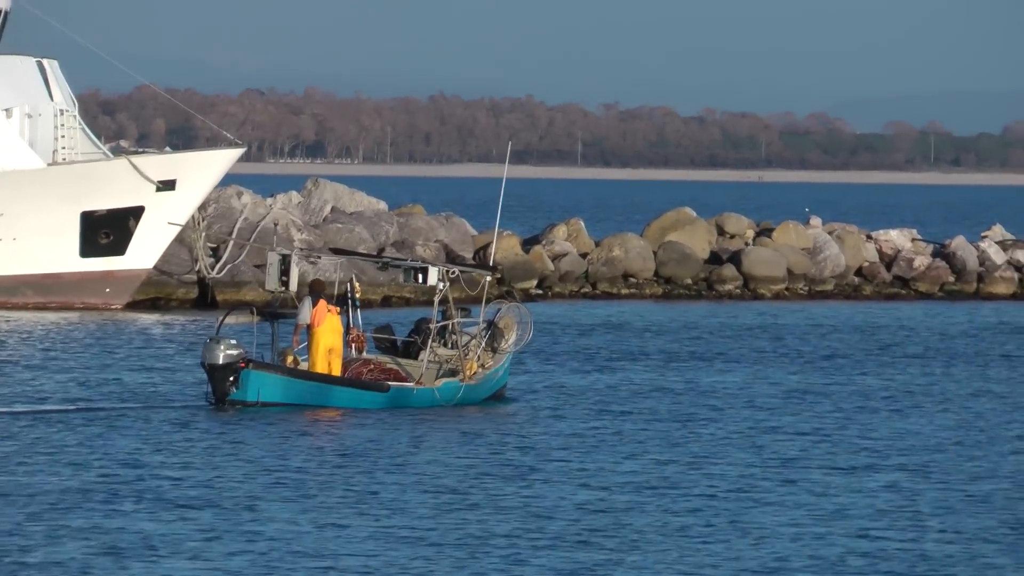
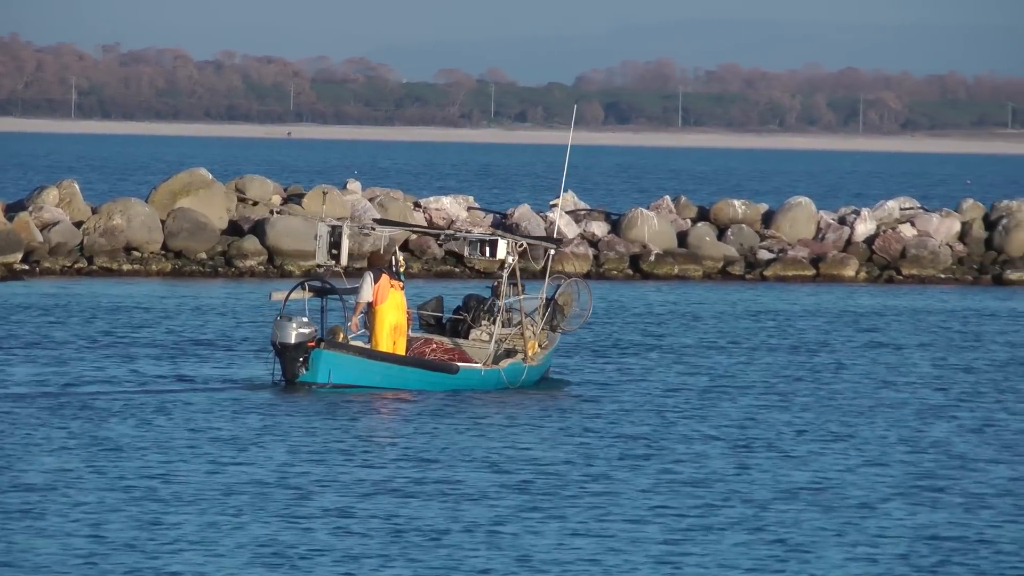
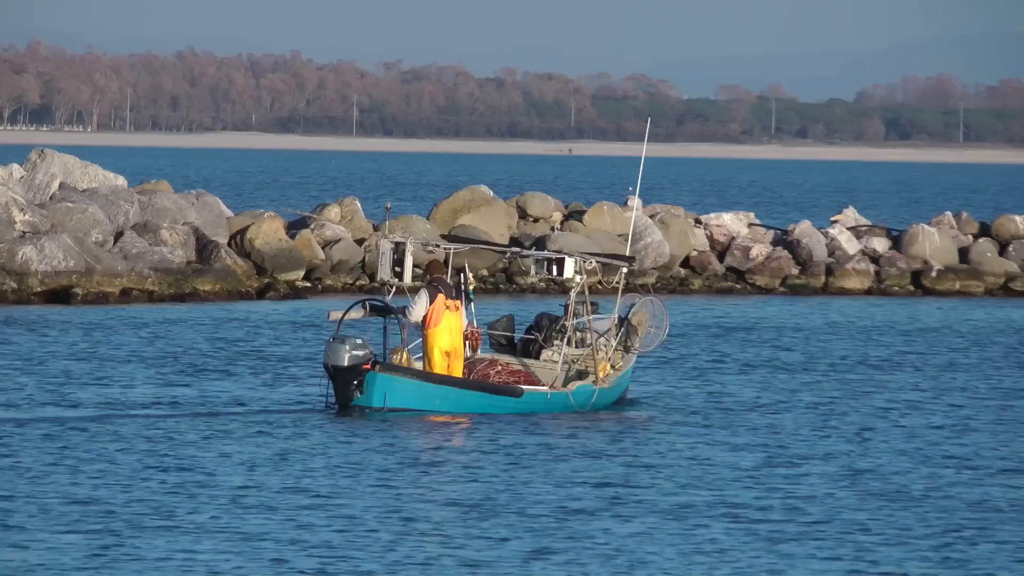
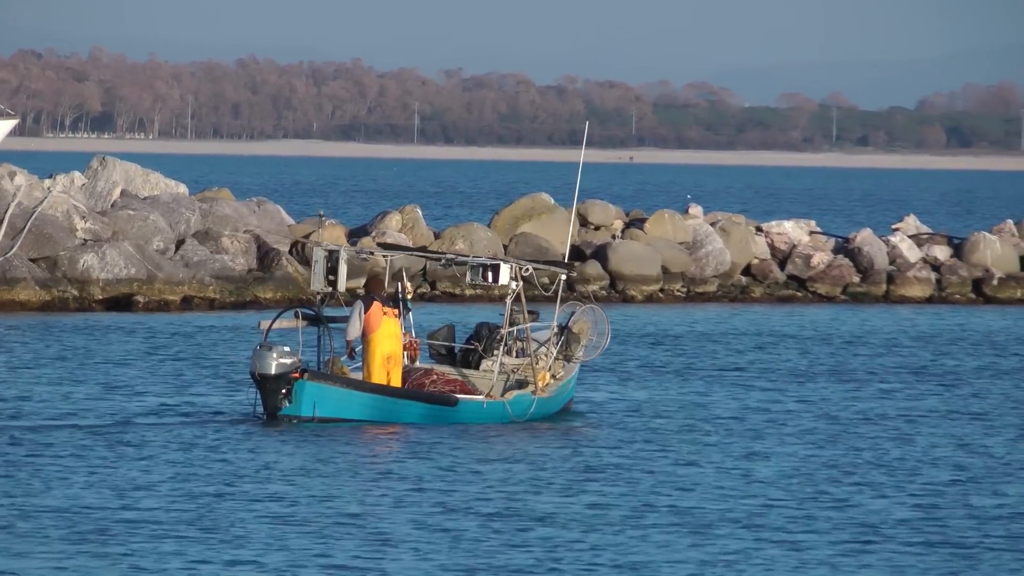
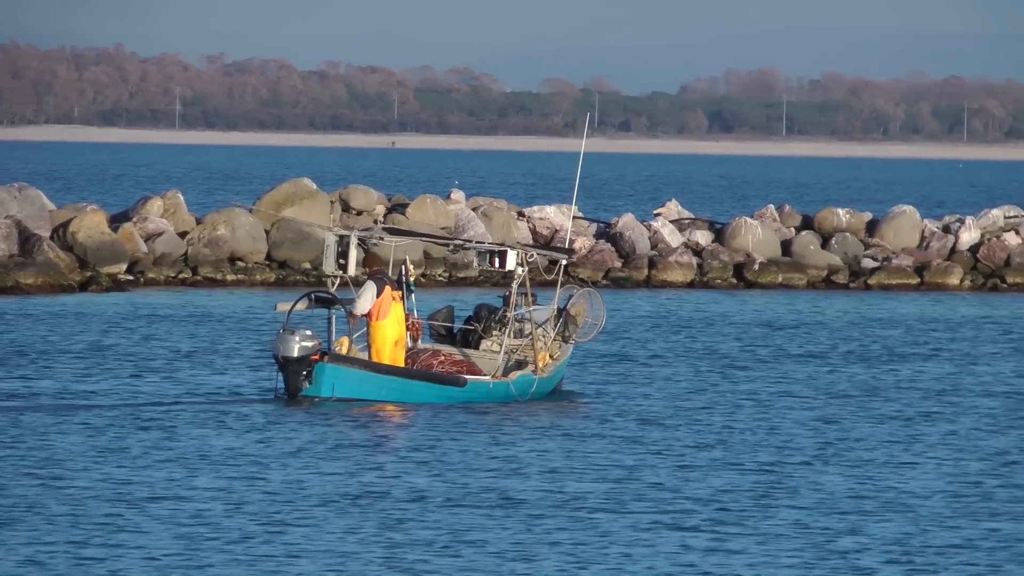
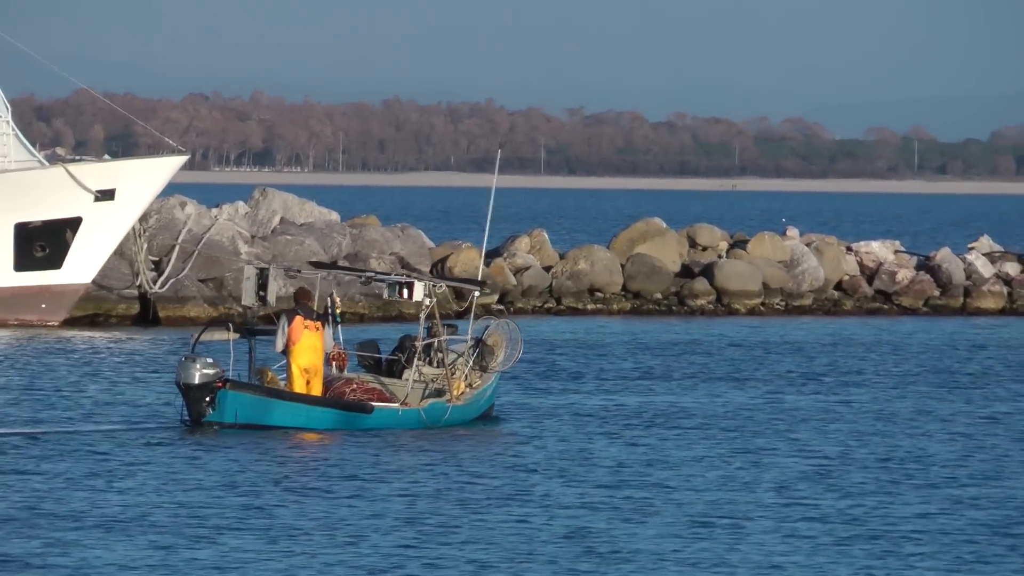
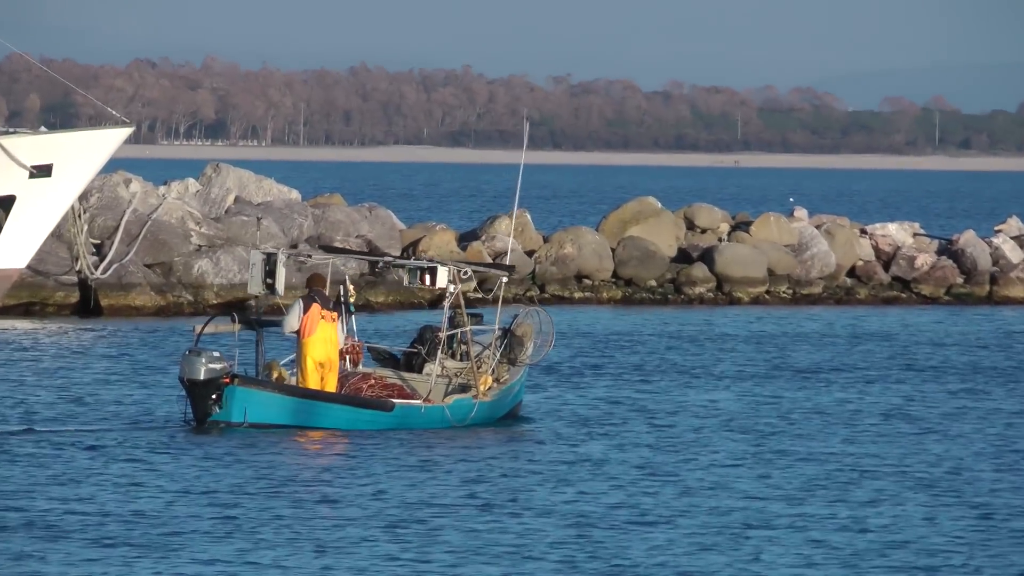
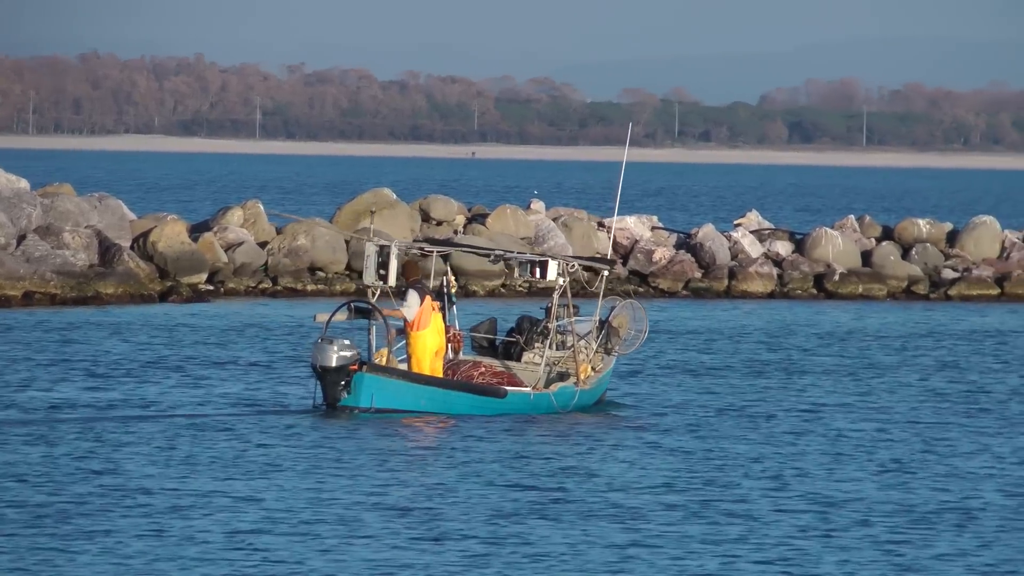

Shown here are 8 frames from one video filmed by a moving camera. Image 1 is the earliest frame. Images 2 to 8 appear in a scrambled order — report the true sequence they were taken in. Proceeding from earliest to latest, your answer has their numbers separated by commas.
6, 7, 4, 3, 8, 5, 2
